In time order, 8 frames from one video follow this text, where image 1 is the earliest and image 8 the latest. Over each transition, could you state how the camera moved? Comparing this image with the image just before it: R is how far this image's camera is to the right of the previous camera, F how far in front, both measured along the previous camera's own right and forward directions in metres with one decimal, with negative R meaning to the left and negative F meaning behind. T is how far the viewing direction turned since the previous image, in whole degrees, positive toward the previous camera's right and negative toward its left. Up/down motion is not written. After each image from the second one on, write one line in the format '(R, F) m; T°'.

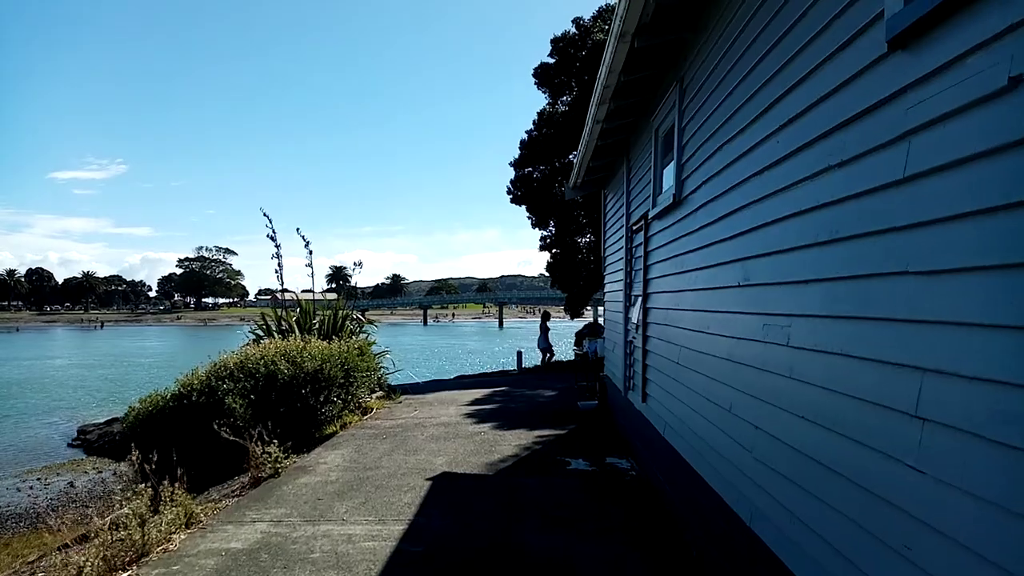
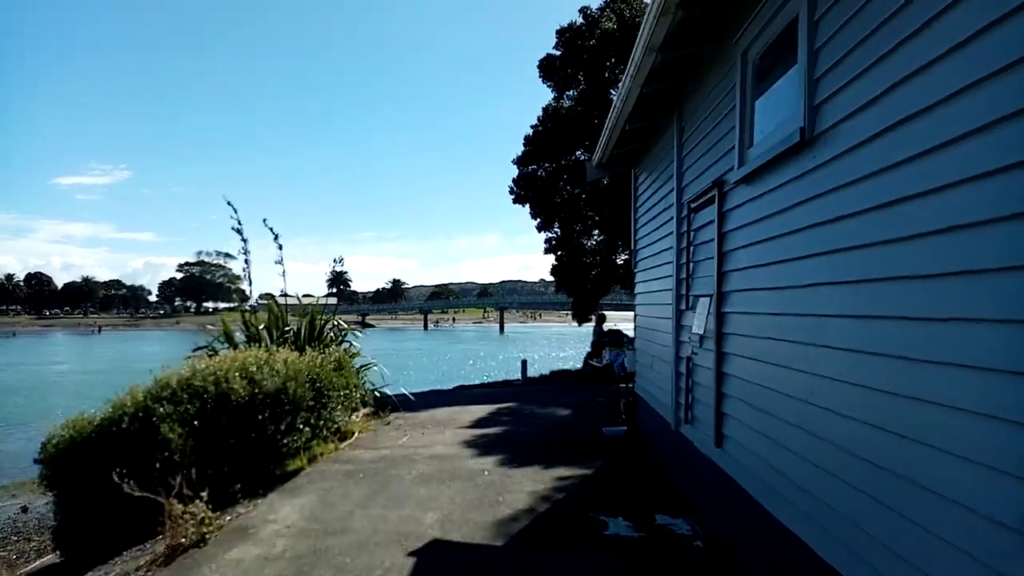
(-0.1, +1.8) m; 0°
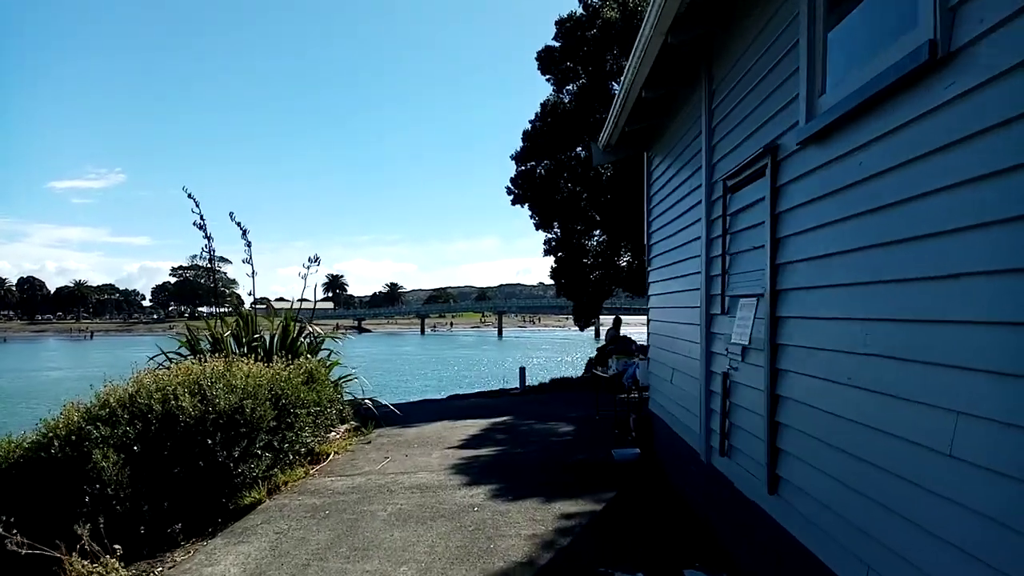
(0.0, +1.0) m; 0°
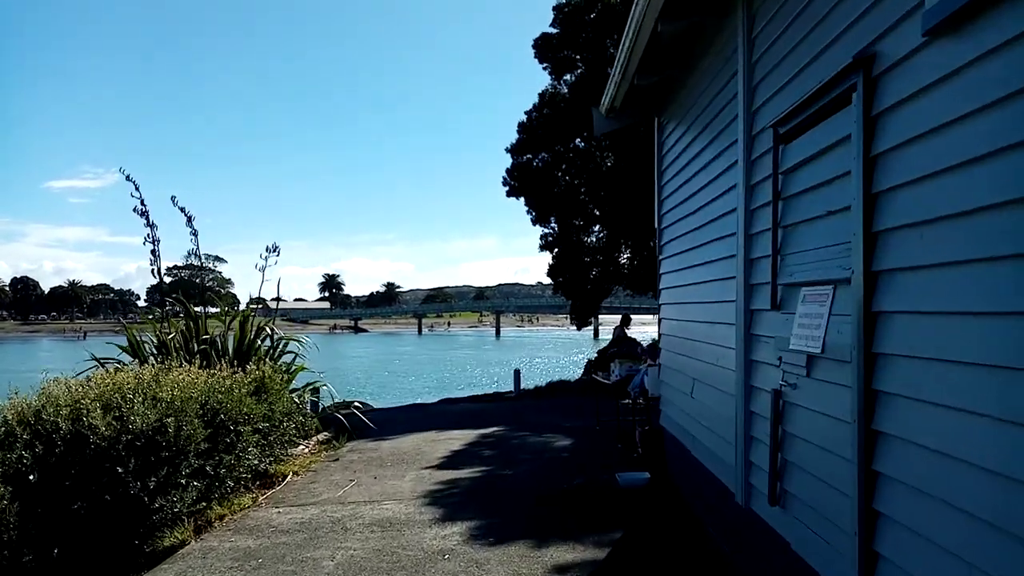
(+0.1, +1.1) m; 0°
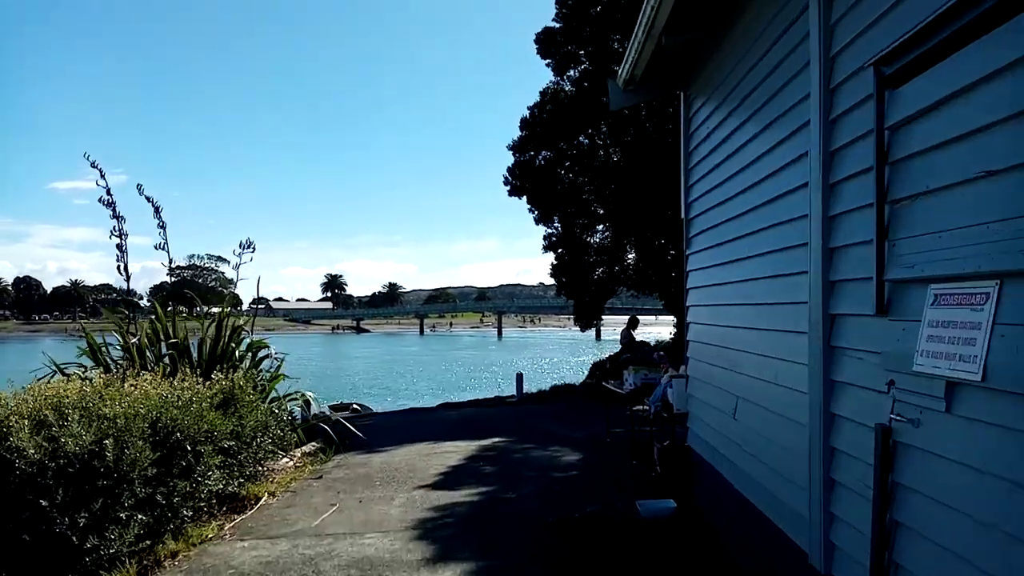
(0.0, +0.8) m; 0°
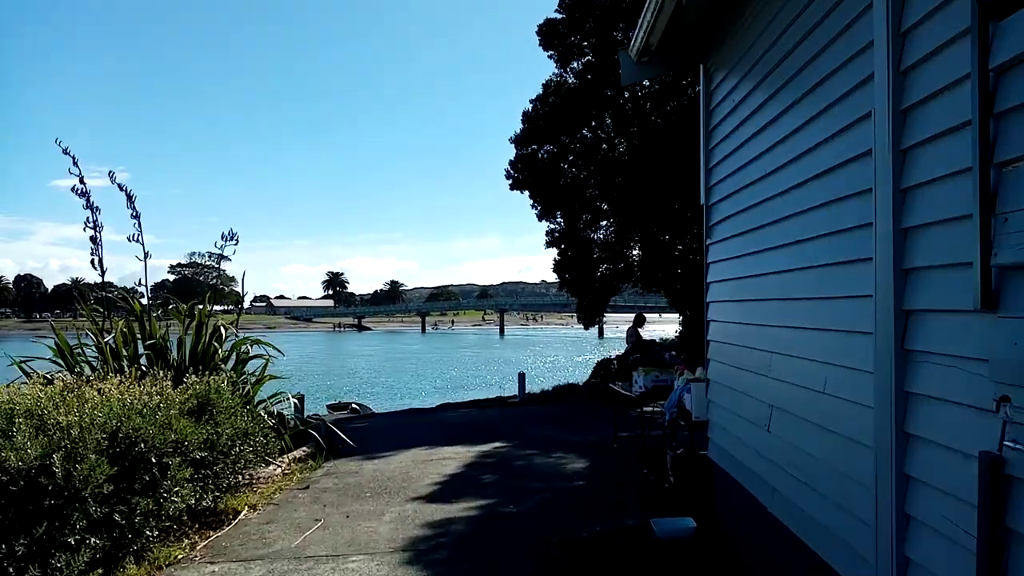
(0.0, +0.5) m; 0°
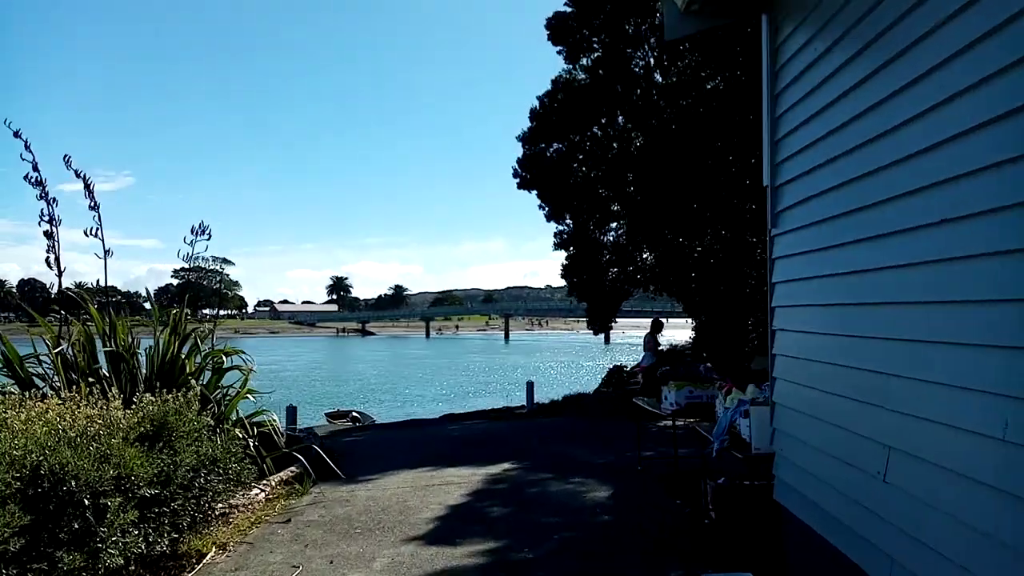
(-0.1, +0.9) m; 0°
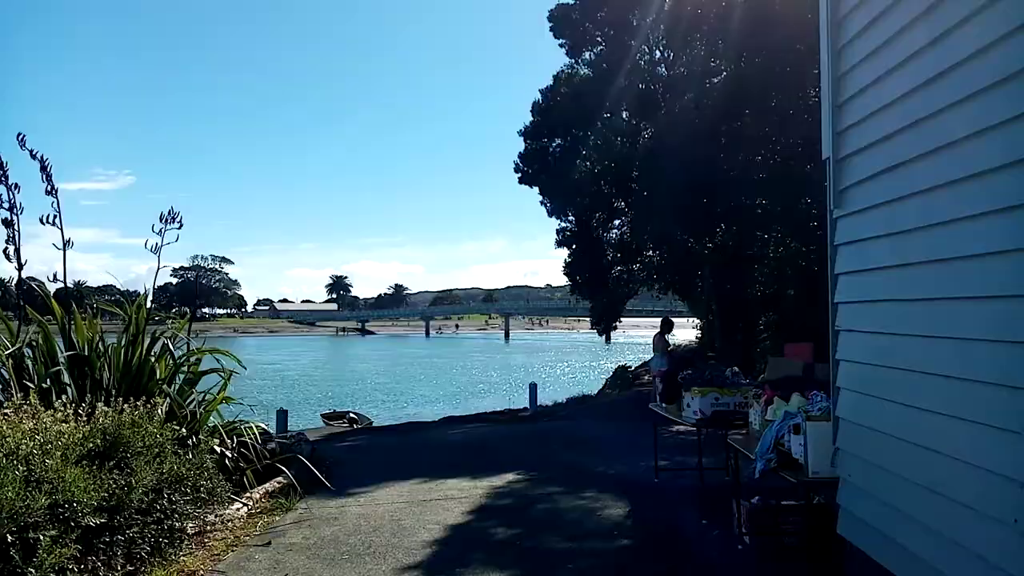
(-0.1, +0.6) m; 0°
